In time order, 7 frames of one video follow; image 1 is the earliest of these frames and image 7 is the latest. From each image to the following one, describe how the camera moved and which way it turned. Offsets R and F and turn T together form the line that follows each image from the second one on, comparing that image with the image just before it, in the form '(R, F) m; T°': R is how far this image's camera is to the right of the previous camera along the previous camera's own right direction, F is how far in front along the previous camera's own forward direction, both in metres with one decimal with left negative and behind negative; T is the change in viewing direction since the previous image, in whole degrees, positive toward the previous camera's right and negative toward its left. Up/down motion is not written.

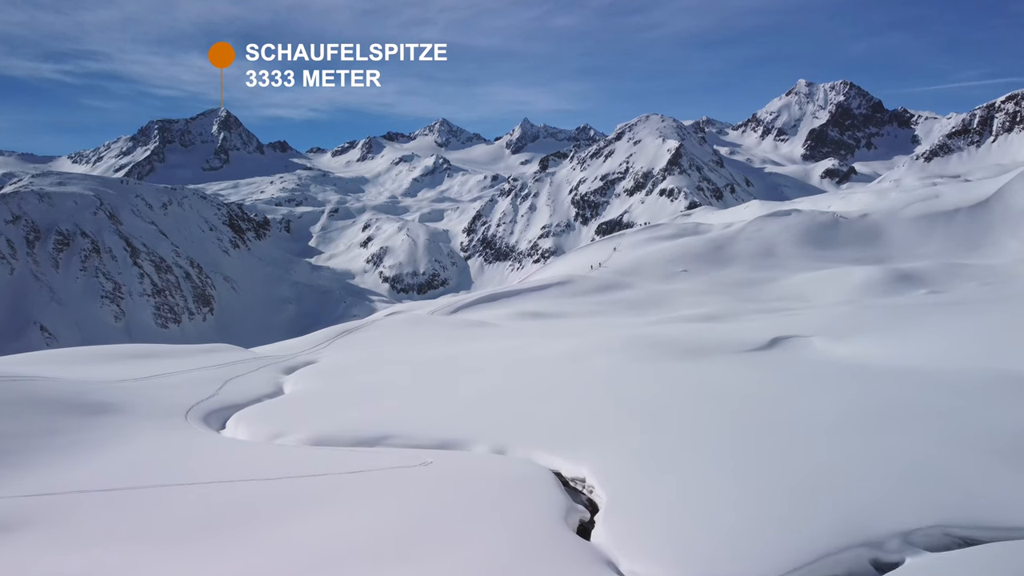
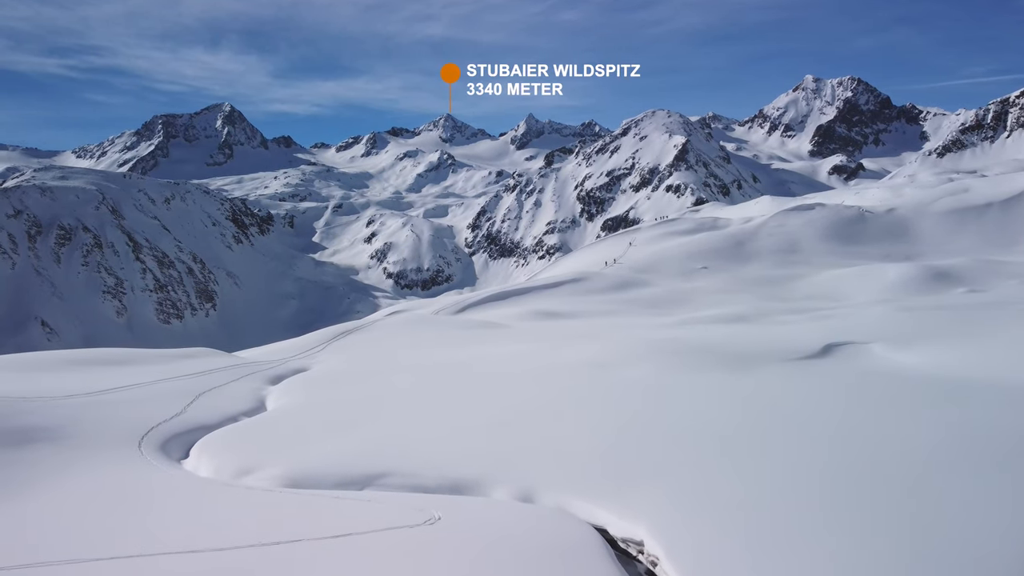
(-0.5, +2.8) m; 0°
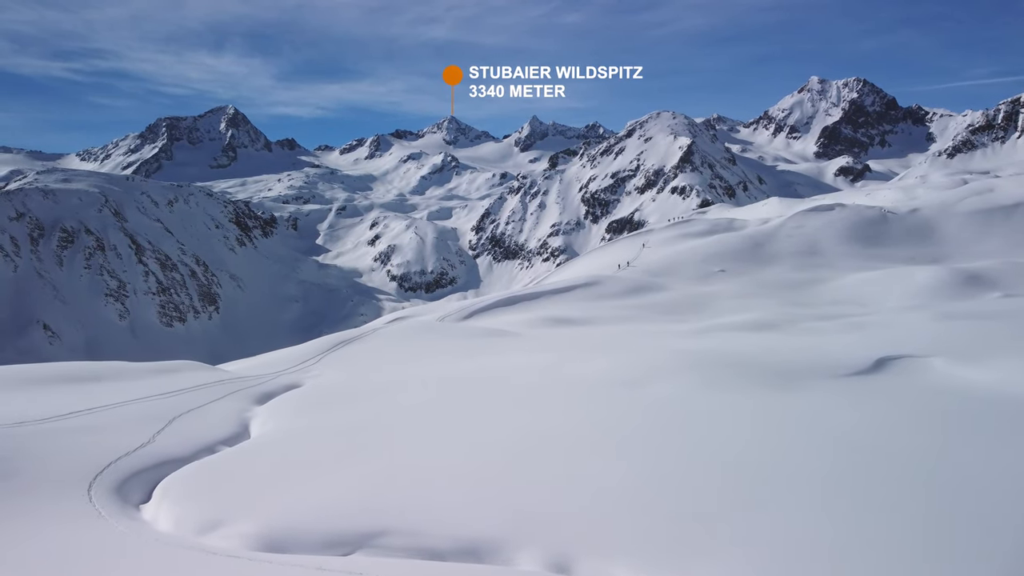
(-0.4, +2.1) m; 0°
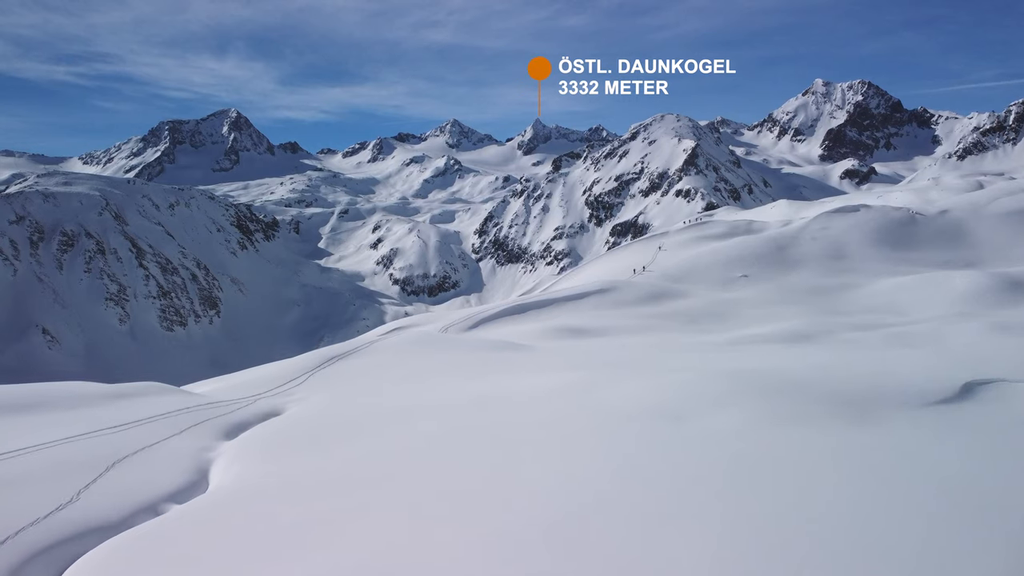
(-0.4, +2.9) m; 0°
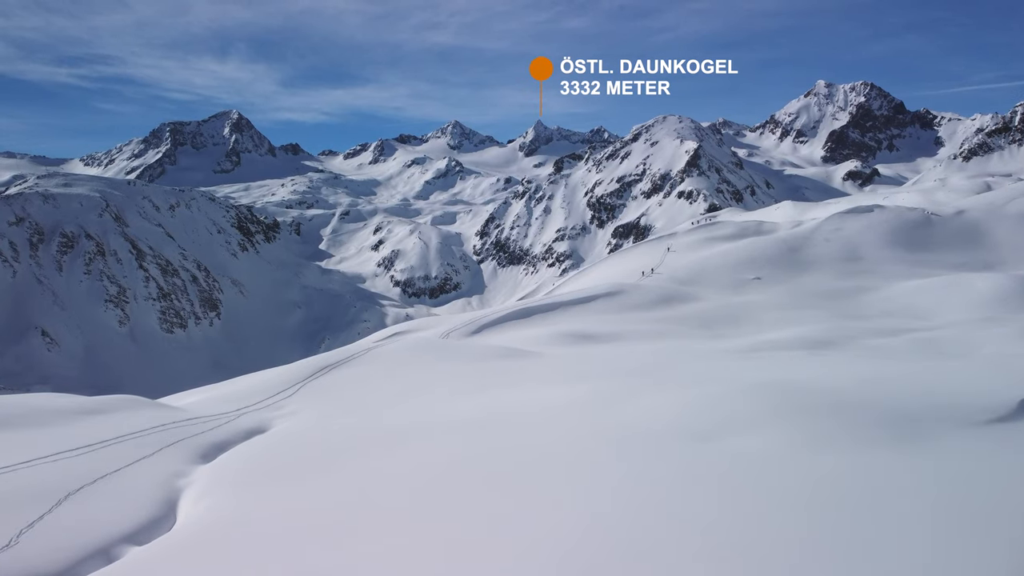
(-0.2, +1.5) m; 0°
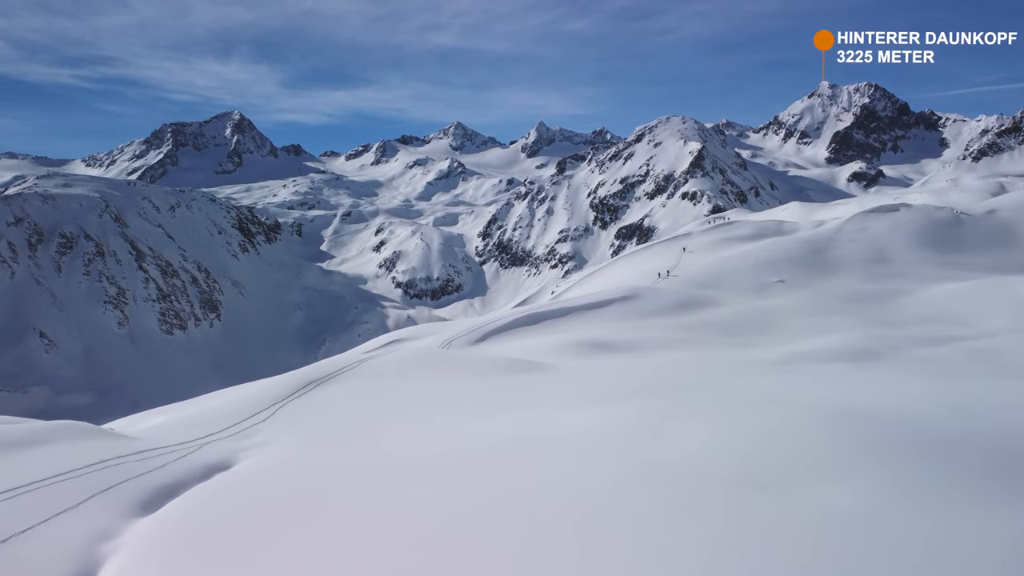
(-0.3, +2.6) m; 0°
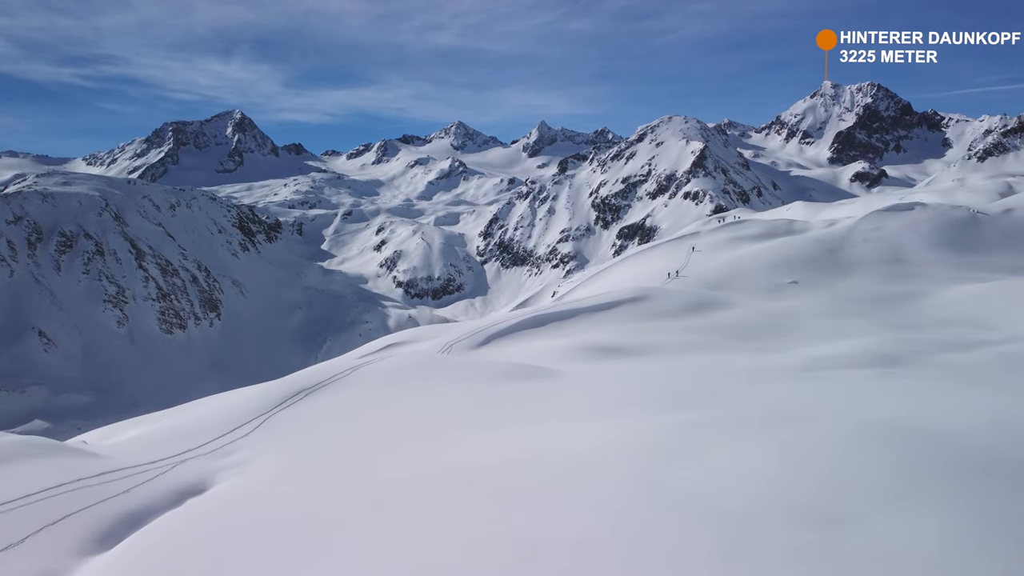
(-0.2, +1.3) m; 0°
